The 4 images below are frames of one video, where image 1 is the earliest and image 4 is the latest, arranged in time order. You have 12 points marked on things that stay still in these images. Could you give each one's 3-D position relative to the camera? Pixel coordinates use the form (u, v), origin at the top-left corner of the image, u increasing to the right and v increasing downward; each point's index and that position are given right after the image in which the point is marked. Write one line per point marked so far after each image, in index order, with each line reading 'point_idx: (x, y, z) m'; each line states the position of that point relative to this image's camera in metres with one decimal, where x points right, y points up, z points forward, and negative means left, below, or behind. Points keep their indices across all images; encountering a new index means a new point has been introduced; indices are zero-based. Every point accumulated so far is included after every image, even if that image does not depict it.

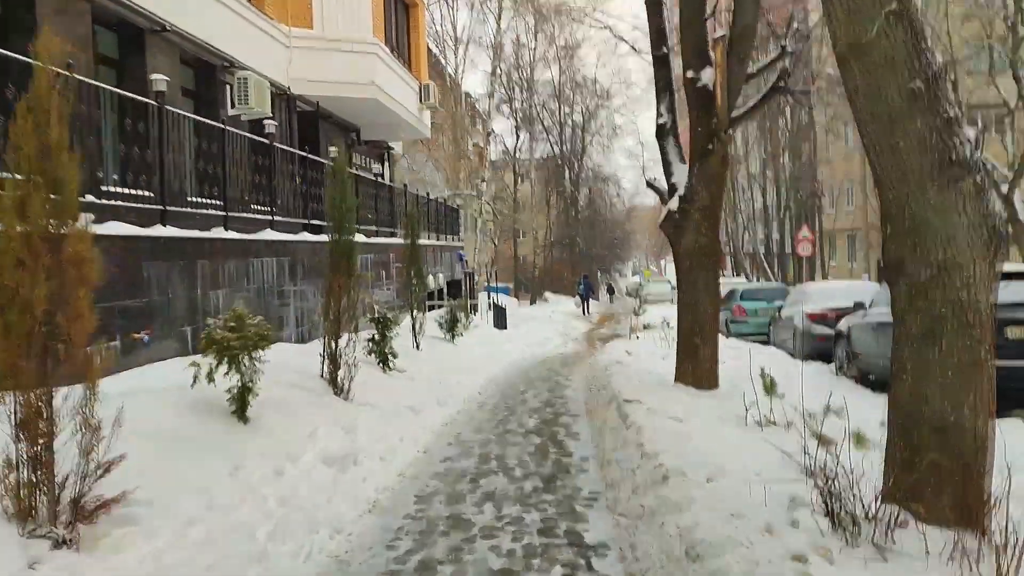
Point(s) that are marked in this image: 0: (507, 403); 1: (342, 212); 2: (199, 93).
0: (0.0, -1.2, +9.0) m
1: (-1.5, +0.6, +7.1) m
2: (-4.3, +2.7, +11.6) m
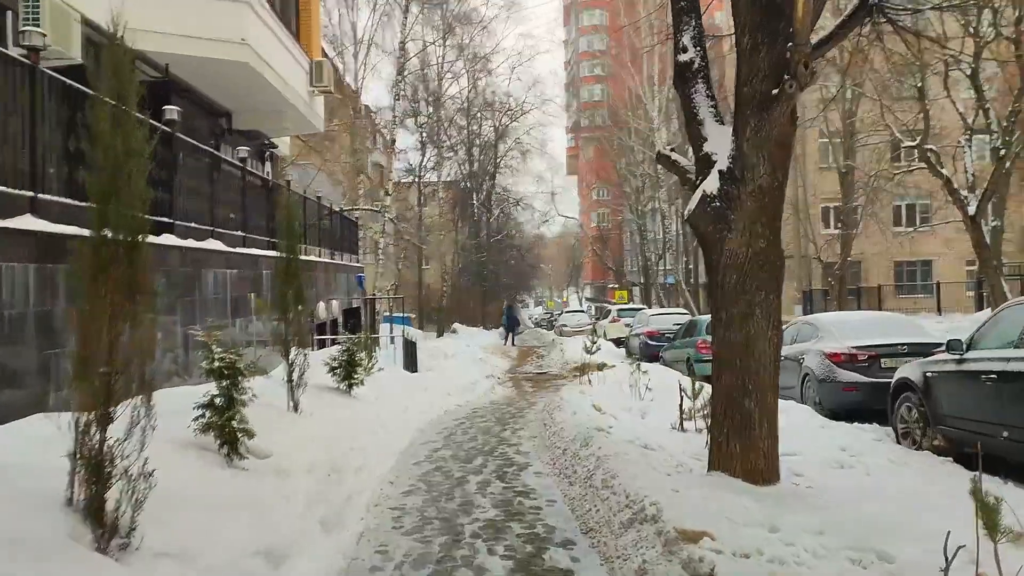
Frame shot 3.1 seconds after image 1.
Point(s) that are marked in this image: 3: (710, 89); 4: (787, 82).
0: (-0.5, -1.4, +5.5) m
1: (-1.6, +0.5, +3.5) m
2: (-5.0, +2.4, +7.7) m
3: (+1.4, +1.4, +5.7) m
4: (+1.7, +1.2, +5.0) m
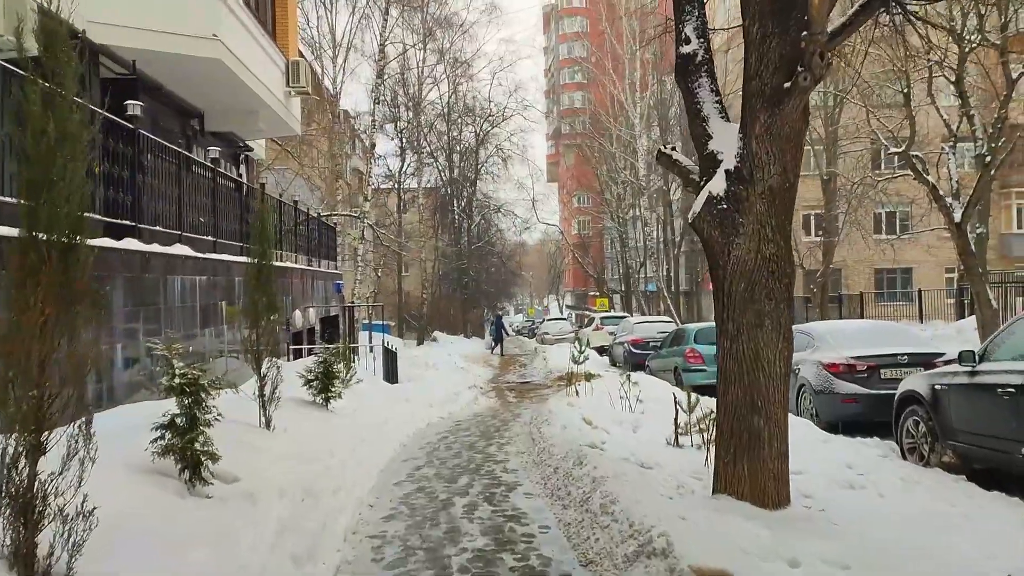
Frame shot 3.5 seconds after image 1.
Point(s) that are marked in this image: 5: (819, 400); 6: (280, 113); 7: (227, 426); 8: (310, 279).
0: (-0.5, -1.5, +5.0) m
1: (-1.6, +0.5, +3.0) m
2: (-5.1, +2.4, +7.1) m
3: (+1.3, +1.3, +5.4) m
4: (+1.6, +1.2, +4.7) m
5: (+3.2, -1.2, +8.7) m
6: (-3.9, +3.0, +14.2) m
7: (-2.1, -1.0, +6.2) m
8: (-3.6, +0.2, +15.0) m
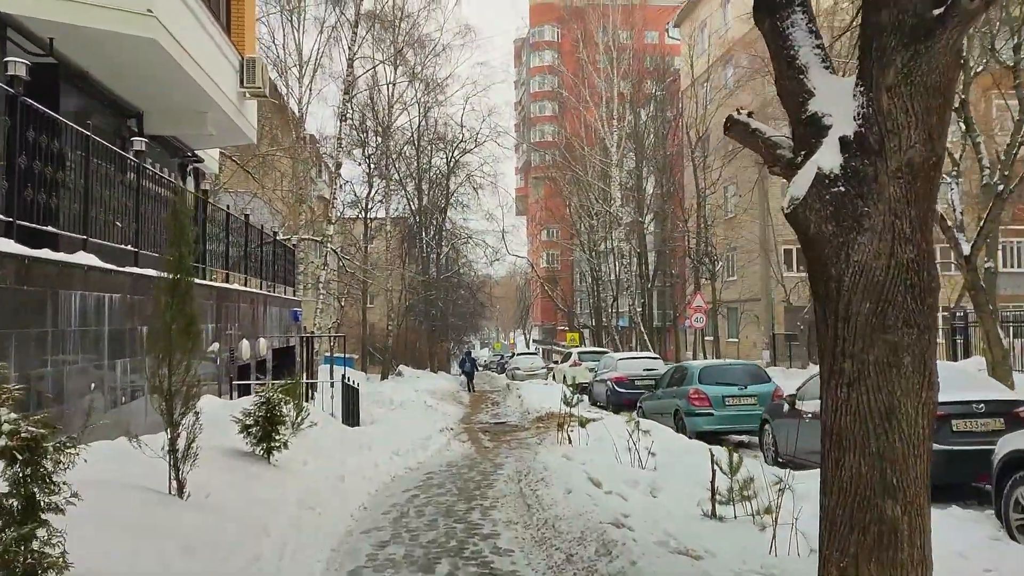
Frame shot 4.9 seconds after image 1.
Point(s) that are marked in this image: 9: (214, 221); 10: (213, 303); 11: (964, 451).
0: (-0.5, -1.5, +3.3) m
1: (-1.5, +0.5, +1.3) m
2: (-5.1, +2.3, +5.4) m
3: (+1.4, +1.2, +3.8) m
4: (+1.7, +1.1, +3.1) m
5: (+3.1, -1.4, +7.1) m
6: (-4.2, +2.6, +12.5) m
7: (-2.1, -1.1, +4.4) m
8: (-4.0, -0.3, +13.2) m
9: (-4.3, +1.0, +13.2) m
10: (-3.5, -0.2, +9.7) m
11: (+3.7, -1.3, +6.9) m
